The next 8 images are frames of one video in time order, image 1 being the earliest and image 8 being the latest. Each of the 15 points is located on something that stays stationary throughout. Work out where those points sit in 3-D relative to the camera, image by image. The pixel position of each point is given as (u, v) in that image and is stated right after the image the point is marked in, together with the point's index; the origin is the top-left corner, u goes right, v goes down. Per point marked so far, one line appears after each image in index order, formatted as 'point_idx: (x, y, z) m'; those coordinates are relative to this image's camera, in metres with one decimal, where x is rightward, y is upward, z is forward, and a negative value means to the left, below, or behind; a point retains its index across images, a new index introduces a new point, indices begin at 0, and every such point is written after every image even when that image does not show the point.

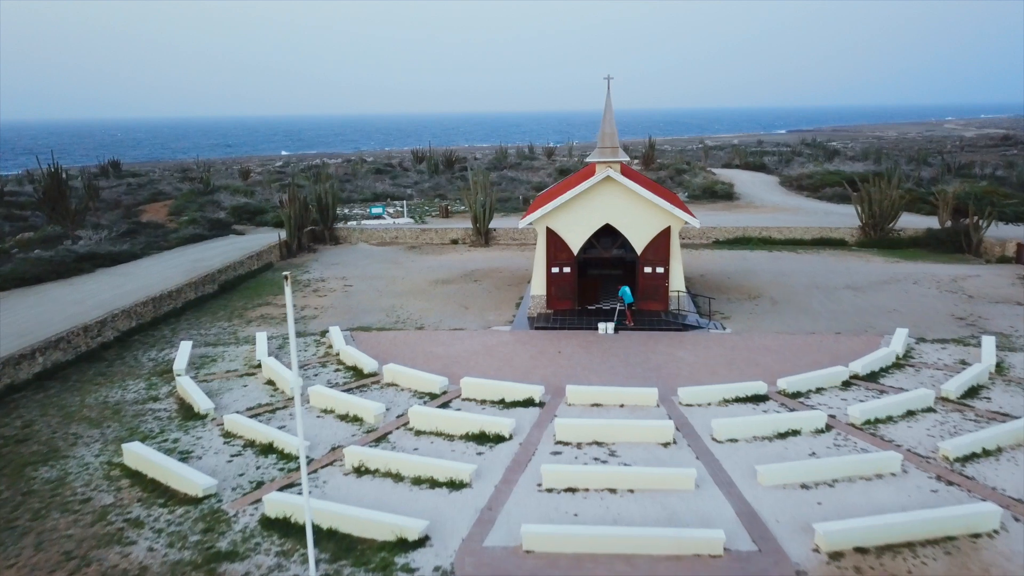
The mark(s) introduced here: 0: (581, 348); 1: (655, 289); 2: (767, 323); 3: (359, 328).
0: (+0.8, -0.7, +11.2) m
1: (+1.9, 0.0, +12.8) m
2: (+3.3, -0.5, +12.7) m
3: (-2.0, -0.5, +12.8) m
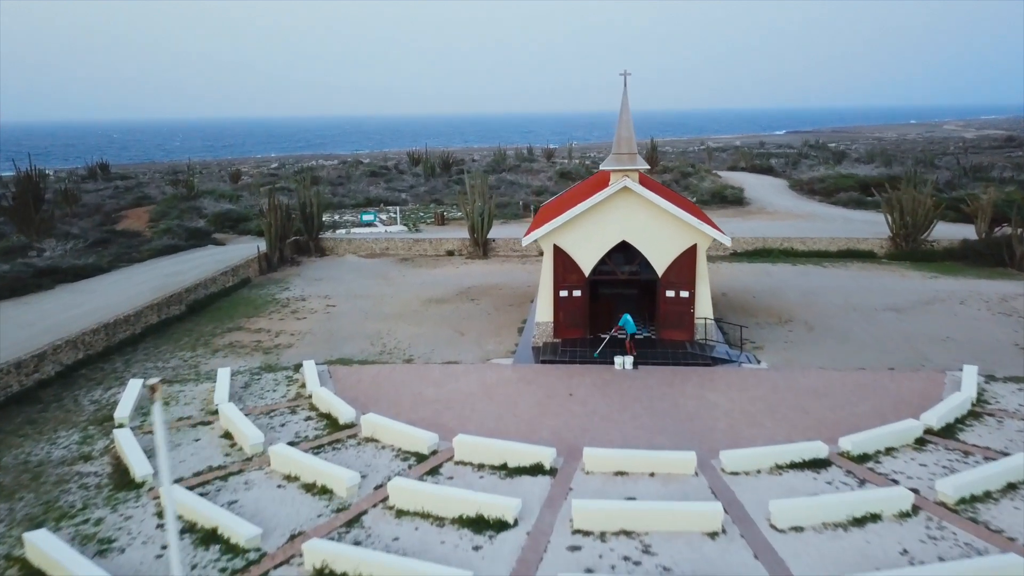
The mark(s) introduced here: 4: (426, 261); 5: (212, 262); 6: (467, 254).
0: (+0.8, -1.0, +9.6) m
1: (+1.9, -0.3, +11.2) m
2: (+3.3, -0.8, +11.1) m
3: (-2.0, -0.8, +11.2) m
4: (-1.7, +0.6, +19.5) m
5: (-5.7, +0.5, +18.9) m
6: (-0.9, +0.7, +20.0) m
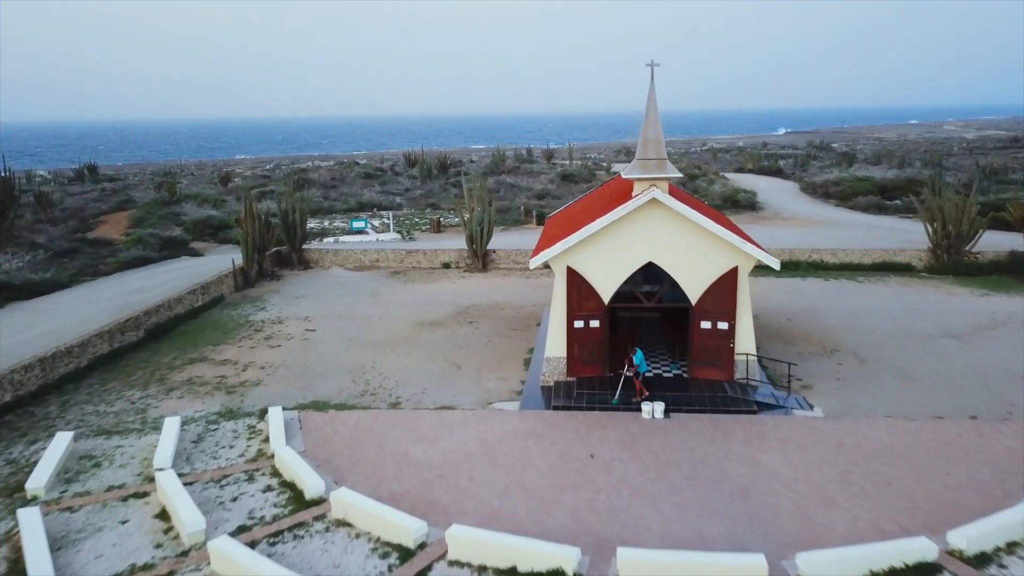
0: (+0.9, -1.3, +7.8) m
1: (+2.0, -0.6, +9.4) m
2: (+3.4, -1.0, +9.4) m
3: (-1.9, -1.1, +9.4) m
4: (-1.7, +0.3, +17.8) m
5: (-5.7, +0.2, +17.2) m
6: (-0.9, +0.4, +18.2) m
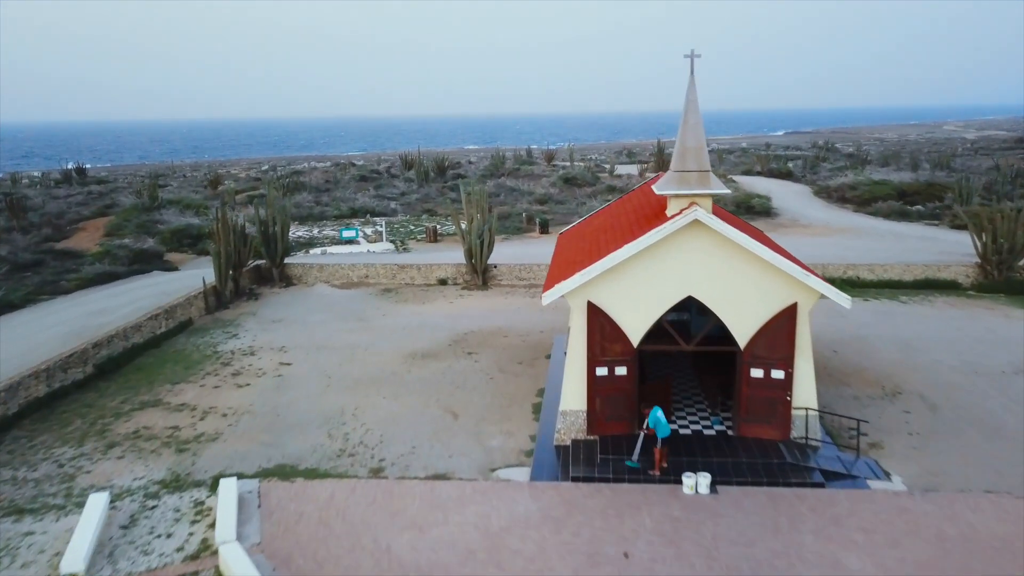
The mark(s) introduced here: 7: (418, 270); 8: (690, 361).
0: (+0.9, -1.6, +6.1) m
1: (+2.0, -0.9, +7.7) m
2: (+3.4, -1.4, +7.7) m
3: (-1.8, -1.4, +7.7) m
4: (-1.6, -0.1, +16.1) m
5: (-5.6, -0.1, +15.5) m
6: (-0.8, +0.1, +16.5) m
7: (-1.6, +0.3, +16.6) m
8: (+1.7, -0.7, +9.6) m
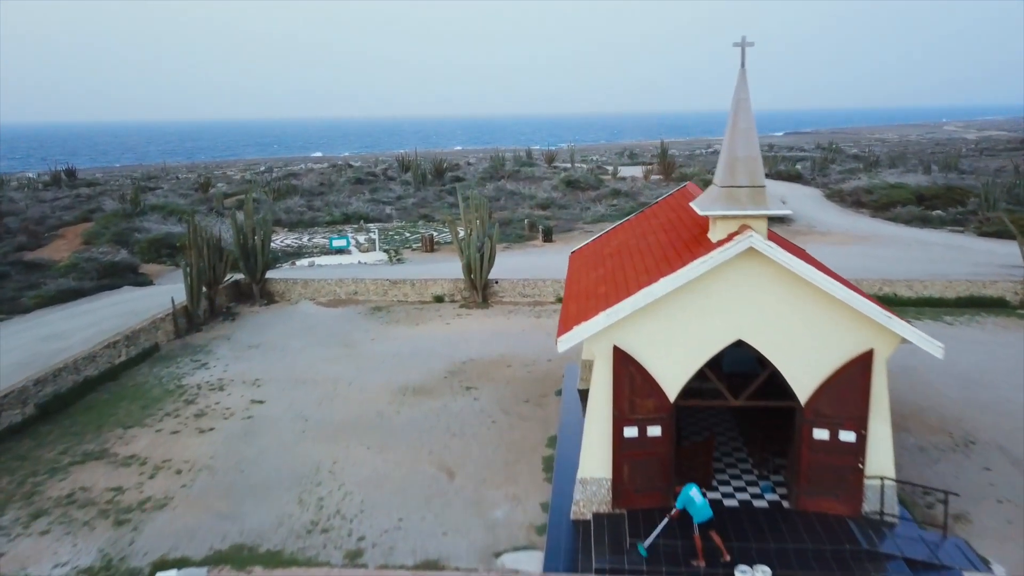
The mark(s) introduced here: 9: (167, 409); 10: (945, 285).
0: (+1.0, -1.8, +4.7) m
1: (+2.1, -1.2, +6.3) m
2: (+3.5, -1.6, +6.2) m
3: (-1.8, -1.7, +6.3) m
4: (-1.6, -0.3, +14.7) m
5: (-5.6, -0.4, +14.0) m
6: (-0.8, -0.2, +15.1) m
7: (-1.5, 0.0, +15.2) m
8: (+1.8, -1.0, +8.2) m
9: (-3.4, -1.2, +9.8) m
10: (+6.3, 0.0, +14.4) m
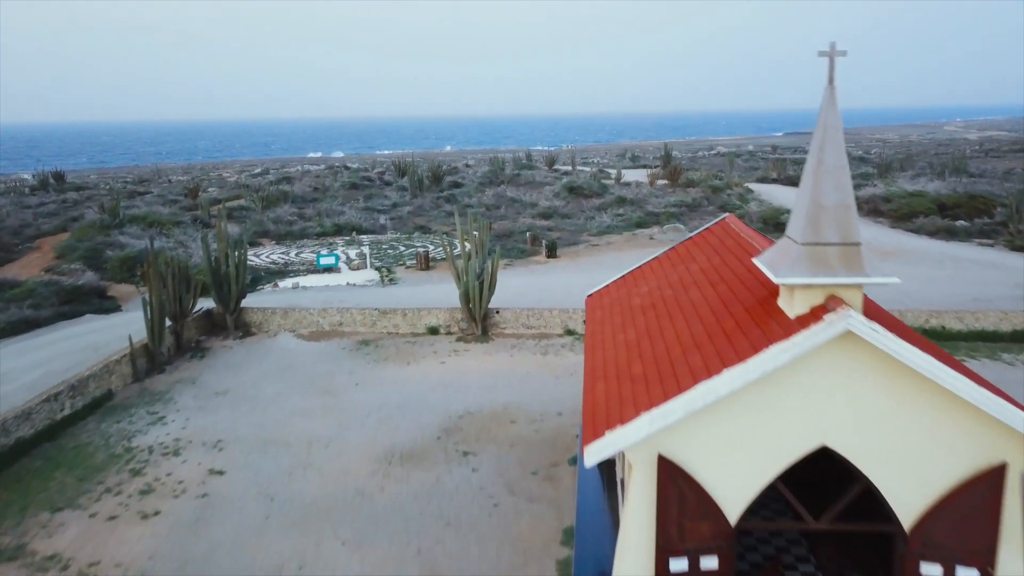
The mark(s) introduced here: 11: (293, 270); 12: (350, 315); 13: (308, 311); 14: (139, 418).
0: (+1.0, -2.3, +3.2) m
1: (+2.1, -1.6, +4.8) m
2: (+3.5, -2.0, +4.7) m
3: (-1.7, -2.1, +4.8) m
4: (-1.5, -0.7, +13.1) m
5: (-5.6, -0.8, +12.5) m
6: (-0.7, -0.6, +13.6) m
7: (-1.5, -0.4, +13.6) m
8: (+1.8, -1.4, +6.6) m
9: (-3.4, -1.6, +8.3) m
10: (+6.3, -0.4, +12.8) m
11: (-4.4, +0.4, +20.0) m
12: (-2.2, -0.4, +13.8) m
13: (-2.9, -0.3, +13.9) m
14: (-3.8, -1.3, +10.1) m
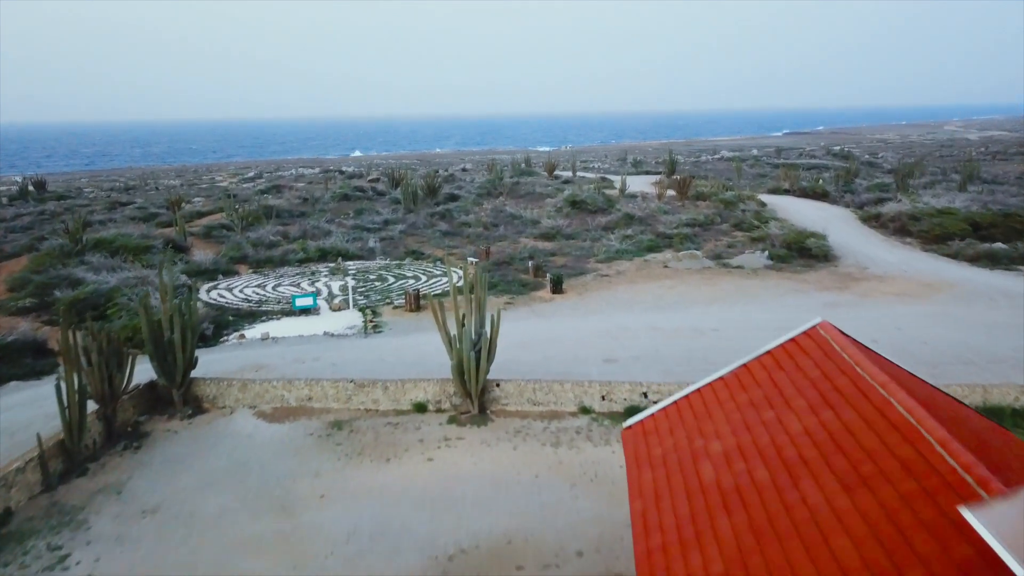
0: (+1.1, -3.1, +0.9) m
1: (+2.2, -2.4, +2.5) m
2: (+3.6, -2.8, +2.5) m
3: (-1.7, -2.9, +2.5) m
4: (-1.5, -1.5, +10.8) m
5: (-5.5, -1.6, +10.2) m
6: (-0.7, -1.4, +11.3) m
7: (-1.5, -1.2, +11.4) m
8: (+1.9, -2.2, +4.4) m
9: (-3.3, -2.4, +6.0) m
10: (+6.4, -1.2, +10.6) m
11: (-4.4, -0.4, +17.7) m
12: (-2.2, -1.2, +11.5) m
13: (-2.8, -1.1, +11.6) m
14: (-3.7, -2.1, +7.8) m
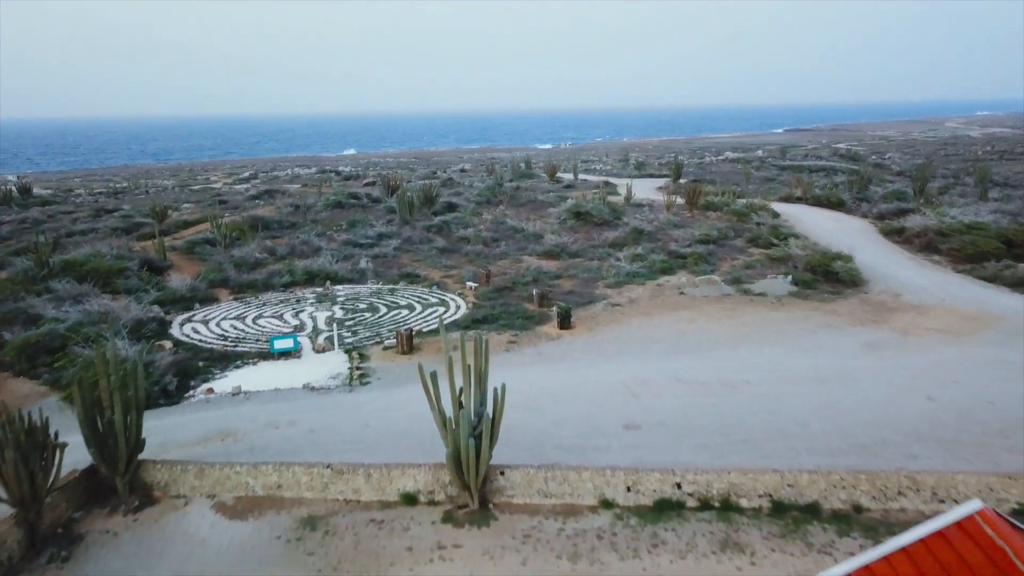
0: (+1.2, -3.8, -0.9) m
1: (+2.3, -3.1, +0.7) m
2: (+3.7, -3.5, +0.7) m
3: (-1.6, -3.6, +0.7) m
4: (-1.4, -2.2, +9.0) m
5: (-5.5, -2.3, +8.4) m
6: (-0.6, -2.0, +9.5) m
7: (-1.4, -1.8, +9.6) m
8: (+2.0, -2.9, +2.6) m
9: (-3.3, -3.1, +4.2) m
10: (+6.4, -1.8, +8.8) m
11: (-4.3, -1.0, +15.9) m
12: (-2.1, -1.8, +9.7) m
13: (-2.8, -1.8, +9.8) m
14: (-3.7, -2.8, +6.0) m
